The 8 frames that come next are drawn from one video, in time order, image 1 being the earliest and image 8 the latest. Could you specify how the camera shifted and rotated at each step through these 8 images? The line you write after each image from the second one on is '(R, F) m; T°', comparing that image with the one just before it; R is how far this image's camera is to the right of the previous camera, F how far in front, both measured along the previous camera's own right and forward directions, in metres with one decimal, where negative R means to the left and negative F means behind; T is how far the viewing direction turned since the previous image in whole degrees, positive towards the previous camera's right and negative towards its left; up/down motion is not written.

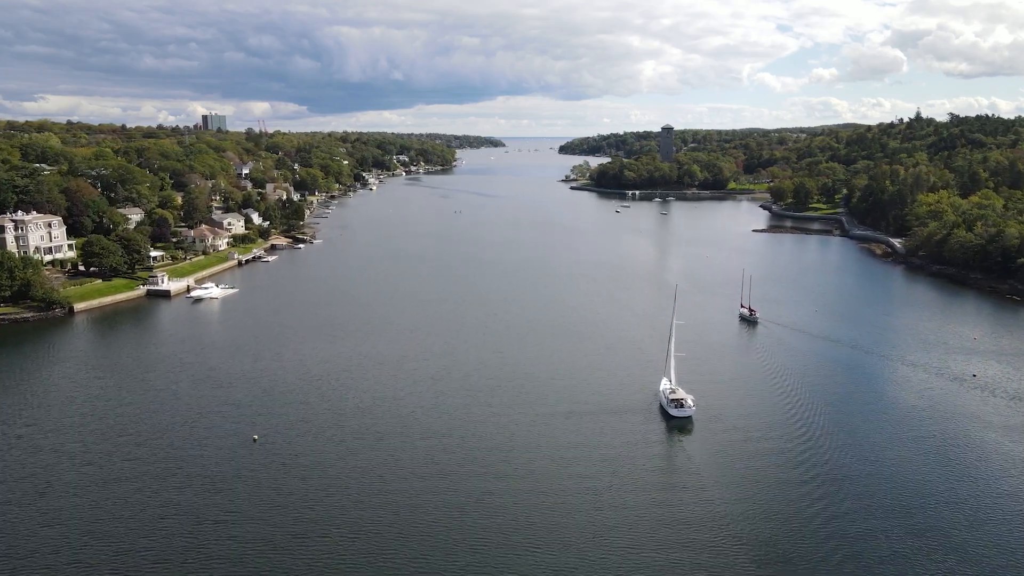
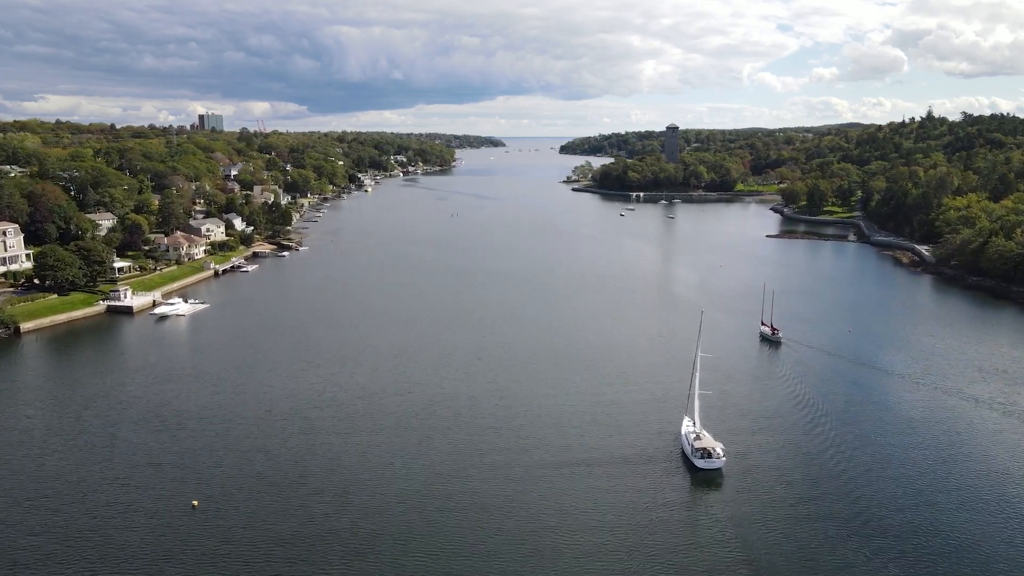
(0.0, +1.7) m; 0°
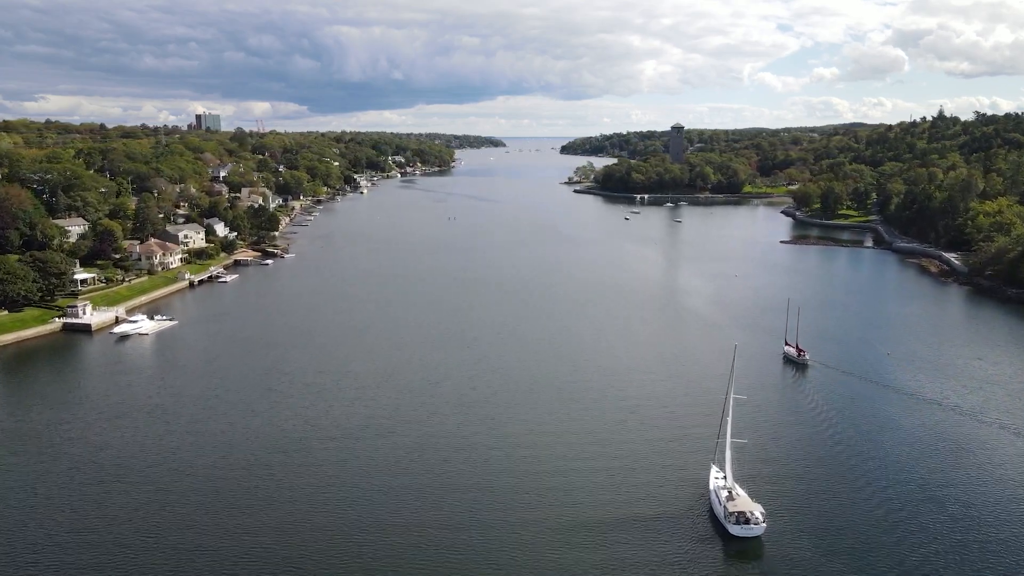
(0.0, +1.5) m; 0°
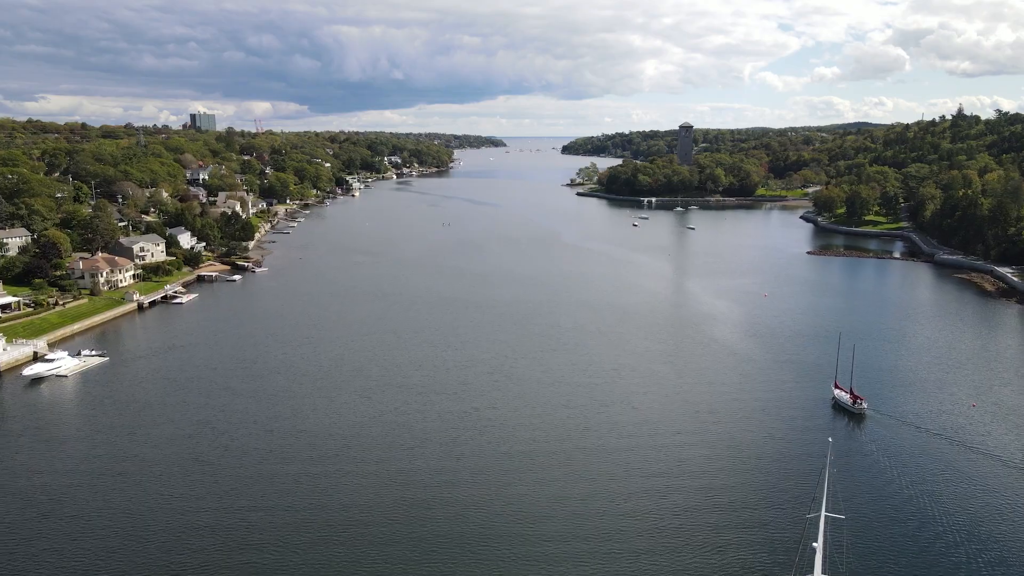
(+0.1, +2.5) m; 0°
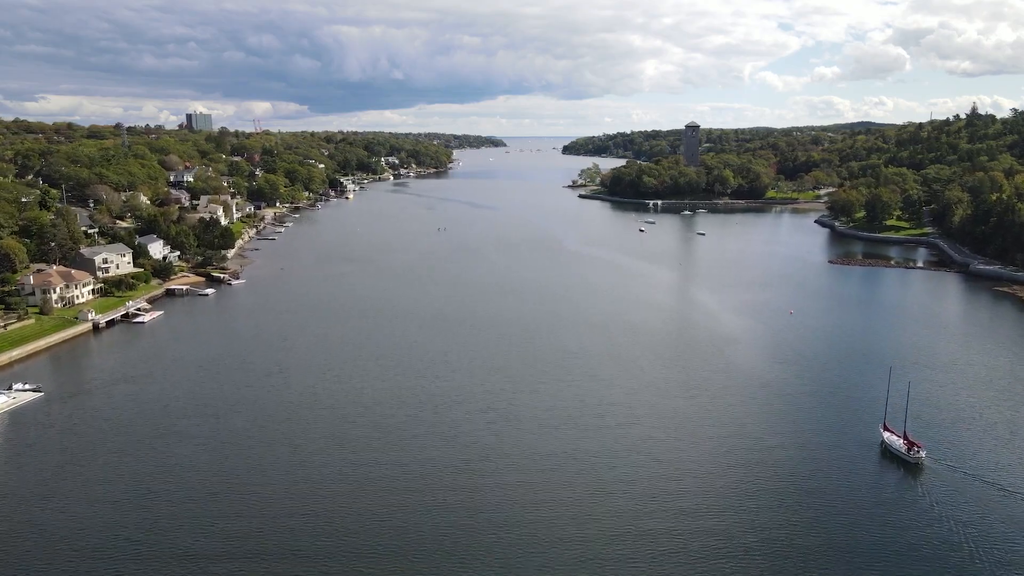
(0.0, +1.7) m; 0°
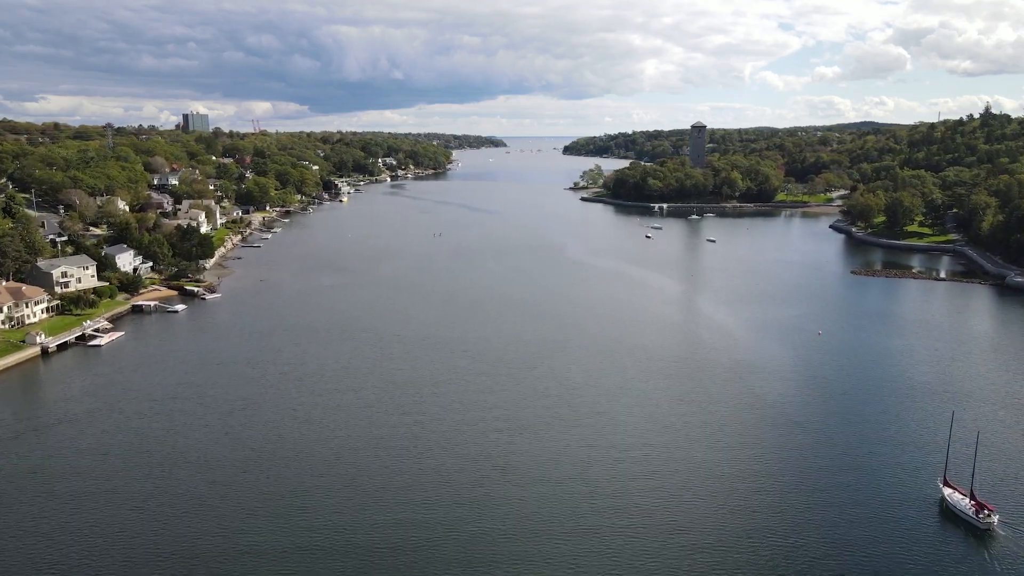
(0.0, +1.6) m; 0°
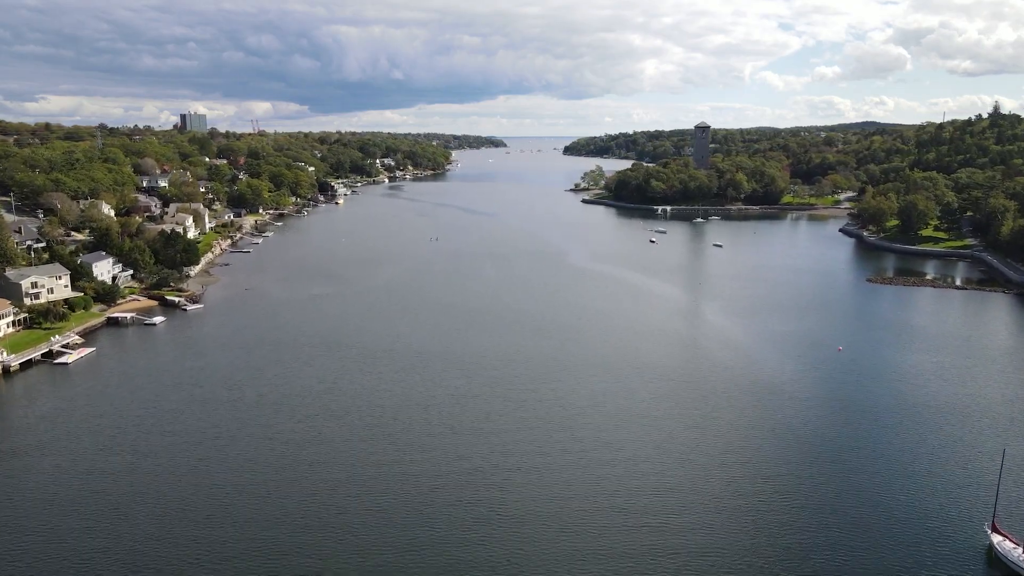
(0.0, +1.0) m; 0°
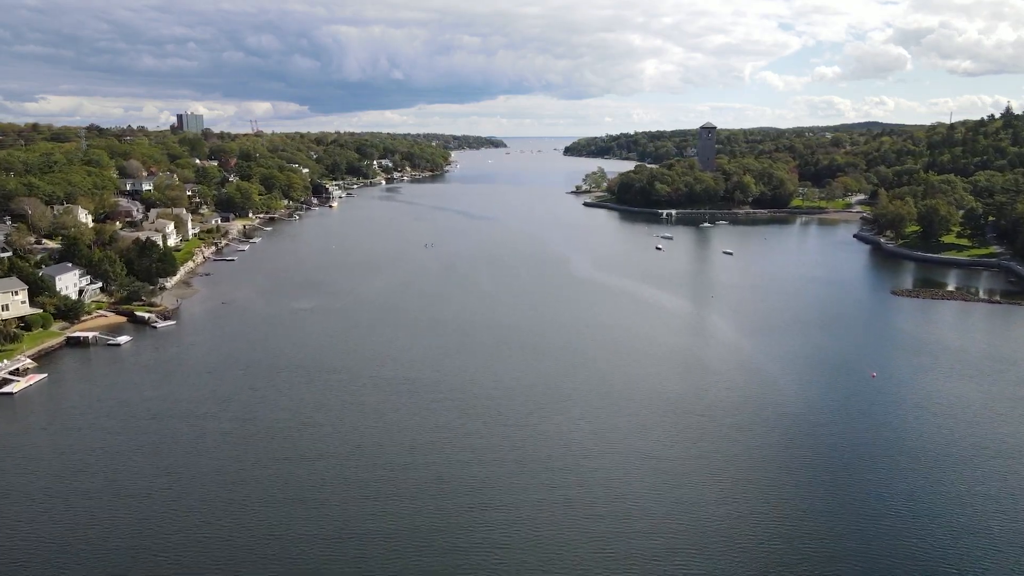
(0.0, +1.3) m; 0°
